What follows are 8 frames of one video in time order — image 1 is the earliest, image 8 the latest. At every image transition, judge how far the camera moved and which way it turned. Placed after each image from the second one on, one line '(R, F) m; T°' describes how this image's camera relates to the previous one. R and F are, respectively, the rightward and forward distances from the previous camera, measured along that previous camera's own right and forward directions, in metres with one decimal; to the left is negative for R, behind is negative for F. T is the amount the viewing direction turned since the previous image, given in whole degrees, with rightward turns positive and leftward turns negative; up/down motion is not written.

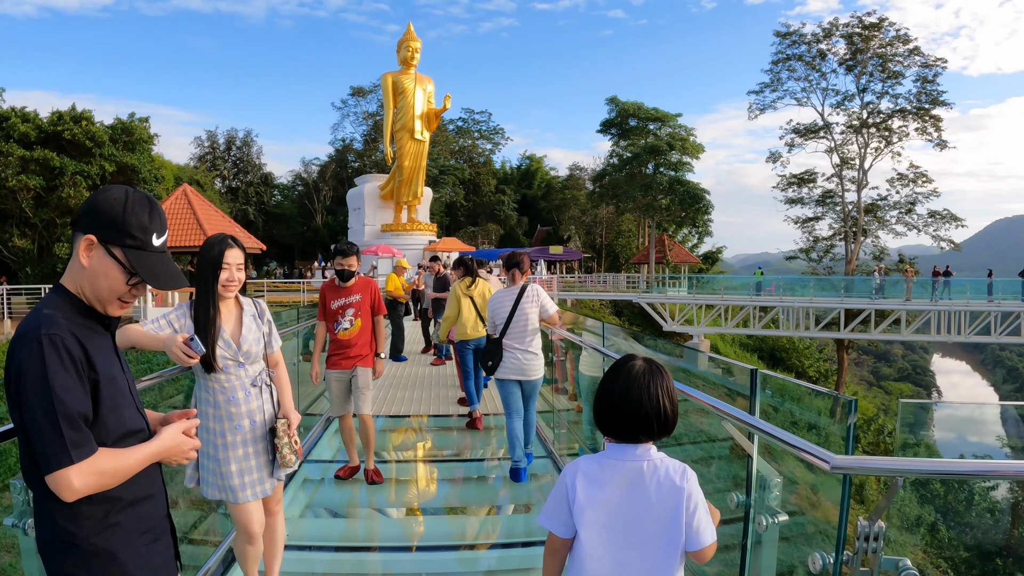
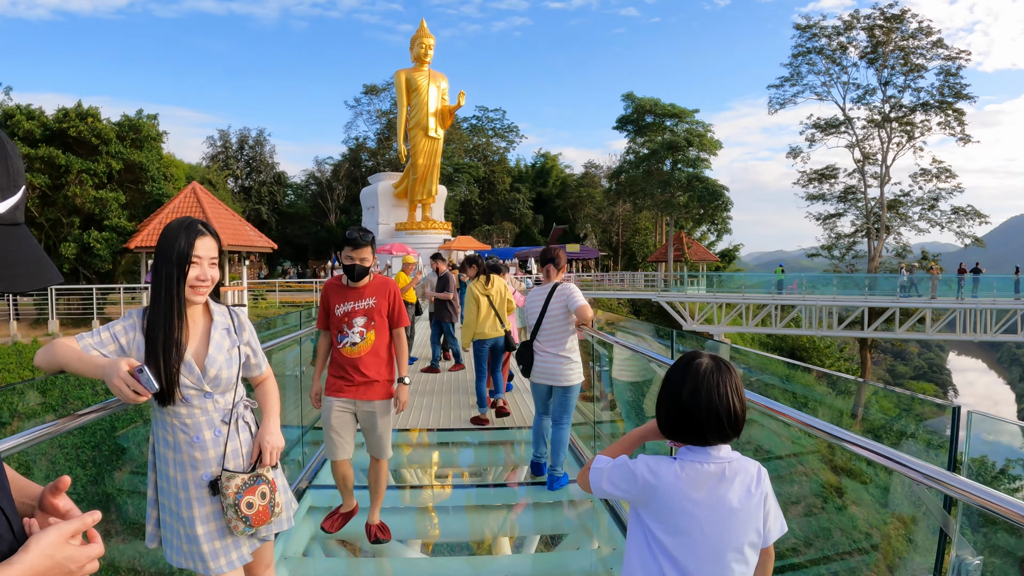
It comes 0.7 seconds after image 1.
(-0.1, +0.5) m; -1°
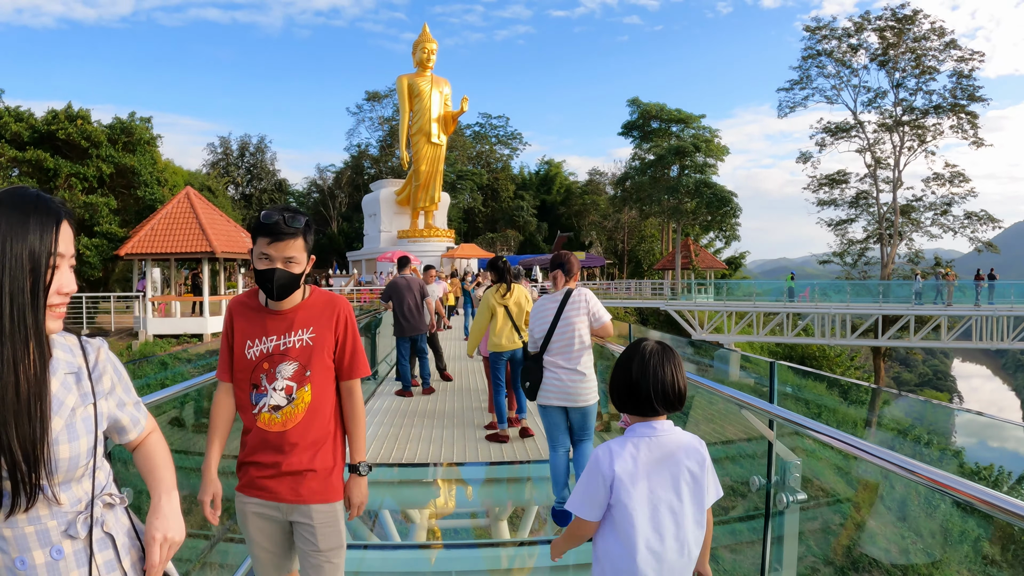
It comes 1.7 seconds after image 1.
(-0.1, +0.5) m; 0°
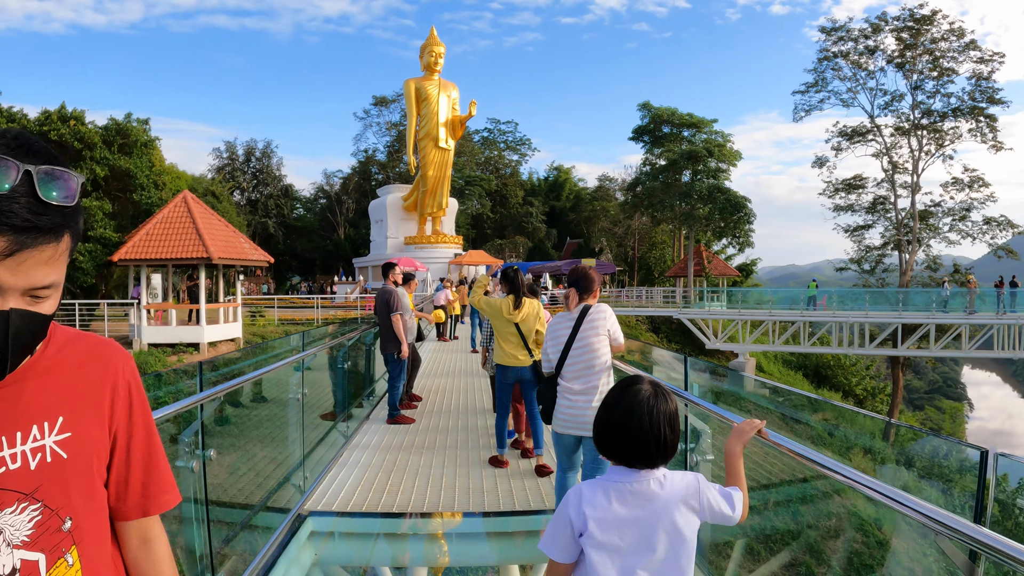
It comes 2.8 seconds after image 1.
(0.0, +0.6) m; -1°
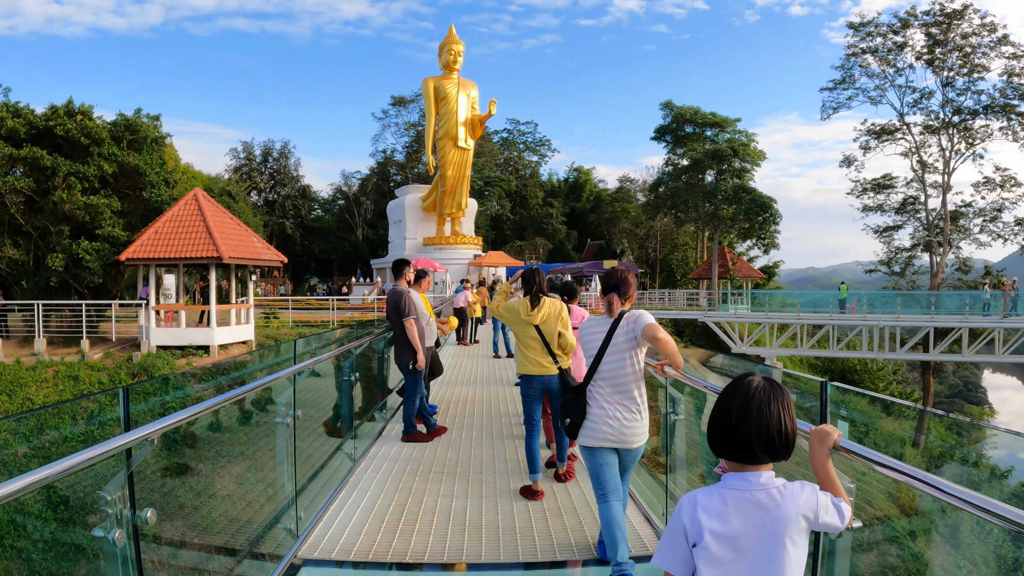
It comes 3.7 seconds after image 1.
(-0.1, +0.6) m; -2°
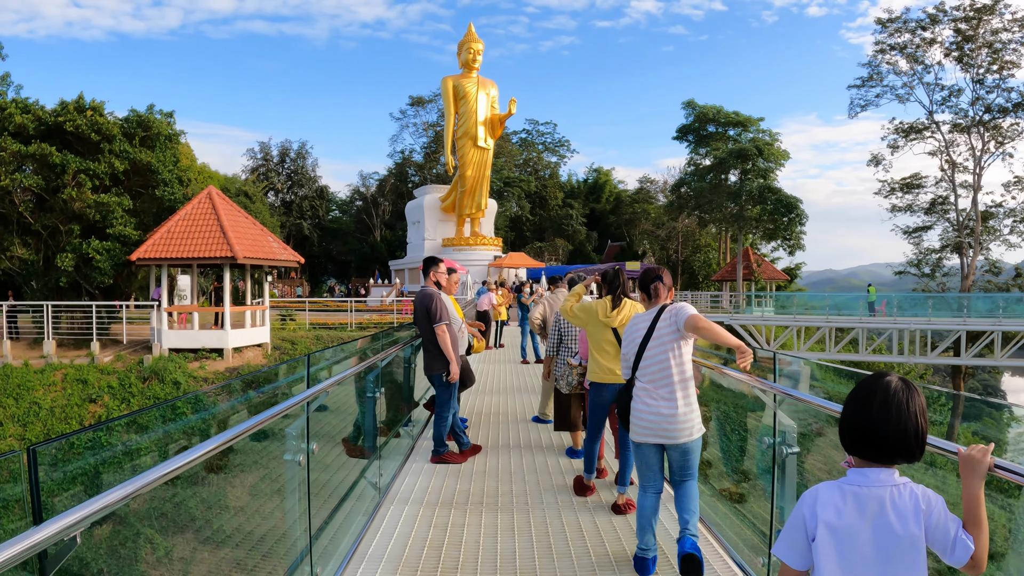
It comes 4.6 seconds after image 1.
(-0.2, +0.5) m; -2°
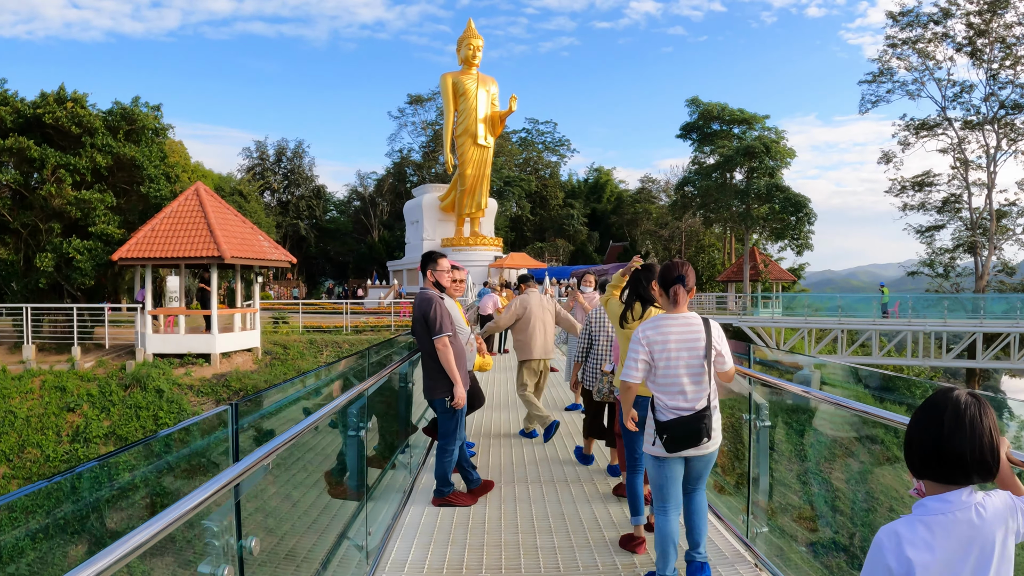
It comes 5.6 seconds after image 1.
(-0.1, +0.5) m; 0°
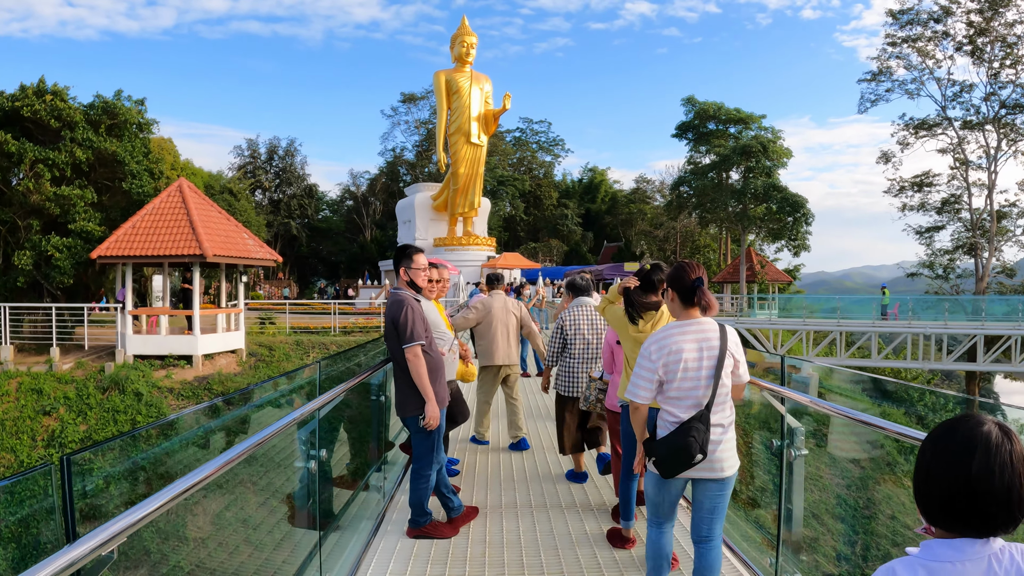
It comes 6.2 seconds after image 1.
(0.0, +0.2) m; +1°
